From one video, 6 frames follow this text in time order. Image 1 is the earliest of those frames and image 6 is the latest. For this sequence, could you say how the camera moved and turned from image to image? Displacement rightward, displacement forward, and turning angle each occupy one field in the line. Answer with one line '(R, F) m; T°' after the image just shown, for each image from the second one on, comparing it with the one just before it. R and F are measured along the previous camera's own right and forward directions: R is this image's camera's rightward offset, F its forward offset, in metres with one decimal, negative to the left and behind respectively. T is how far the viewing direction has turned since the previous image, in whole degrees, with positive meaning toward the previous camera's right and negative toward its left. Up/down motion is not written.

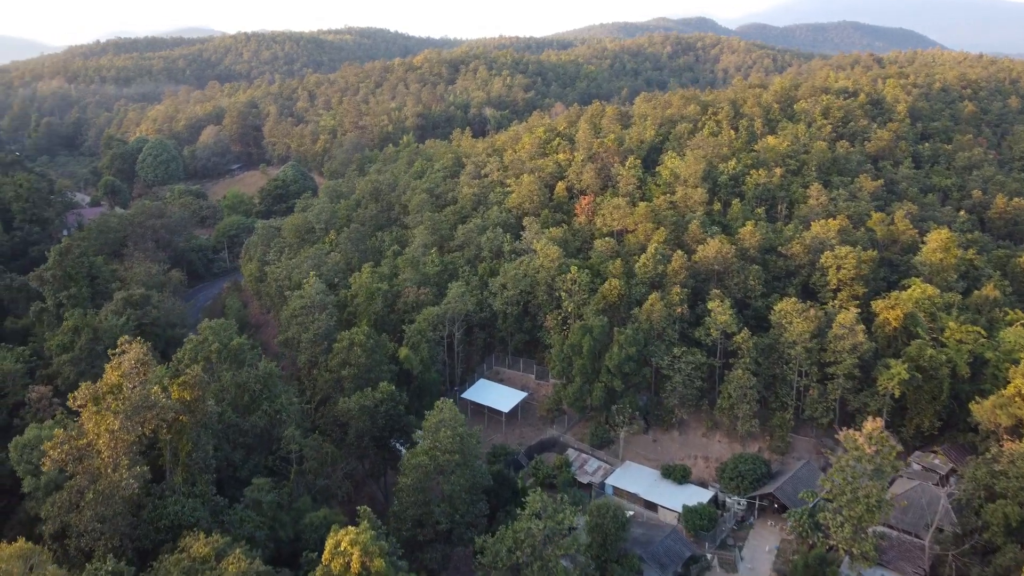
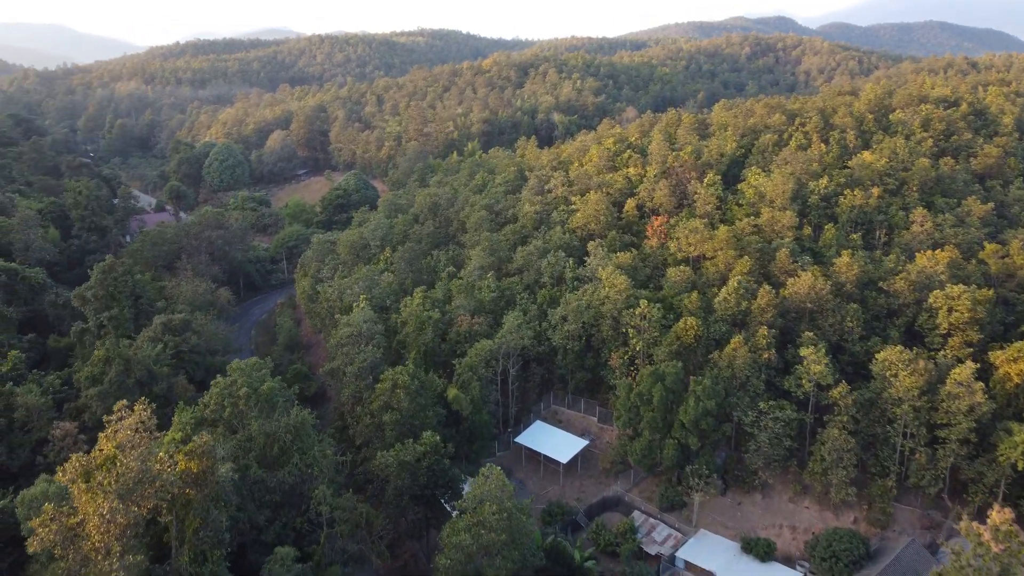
(+0.1, +2.0) m; -5°
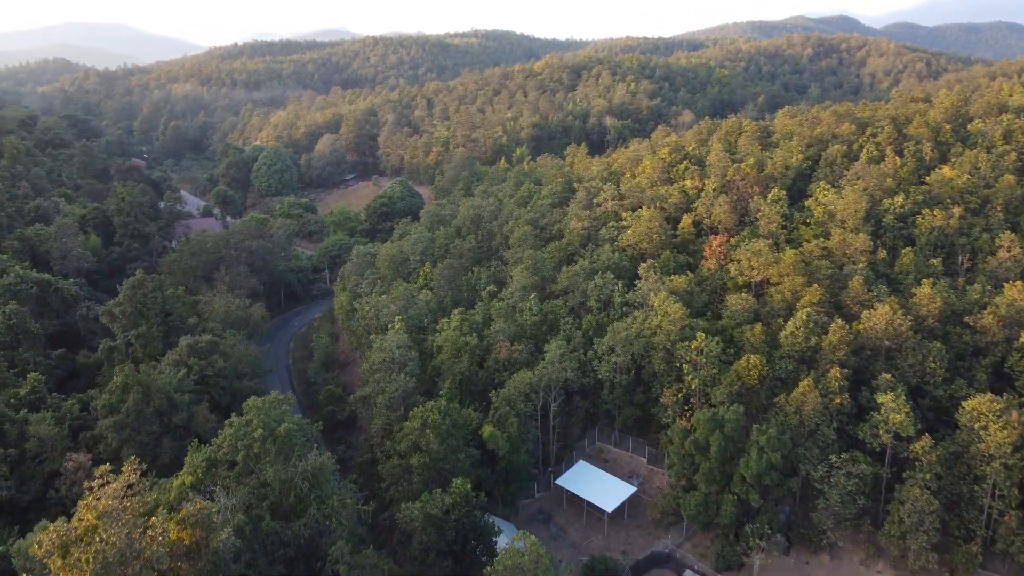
(+0.1, +1.5) m; -3°
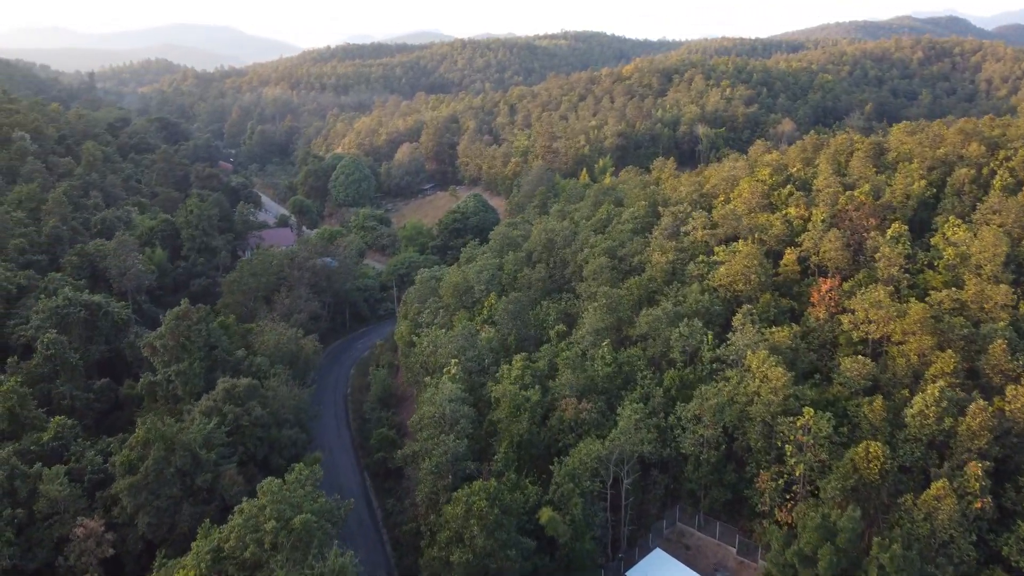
(+0.3, +2.4) m; -6°
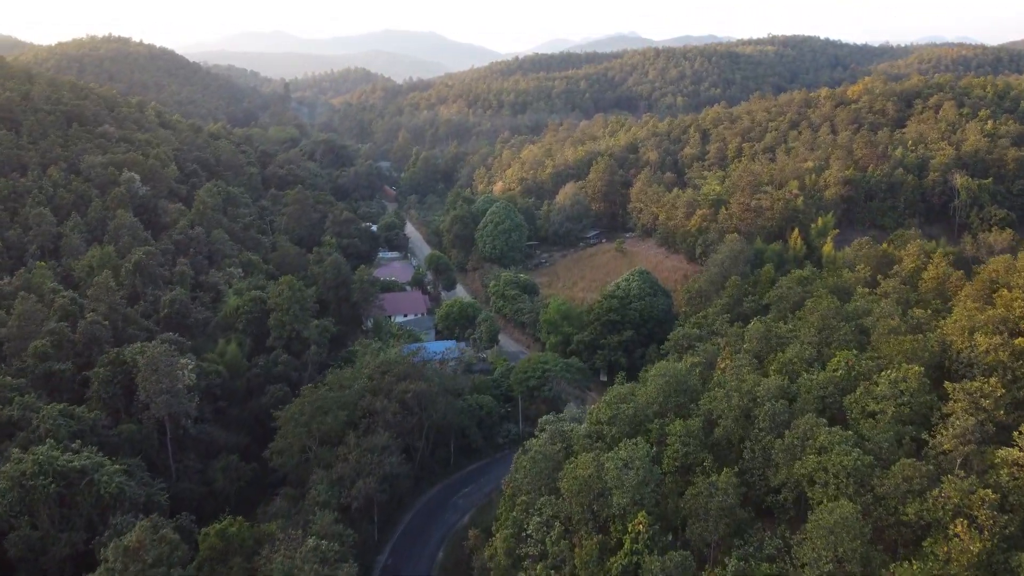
(+0.1, +8.9) m; -12°
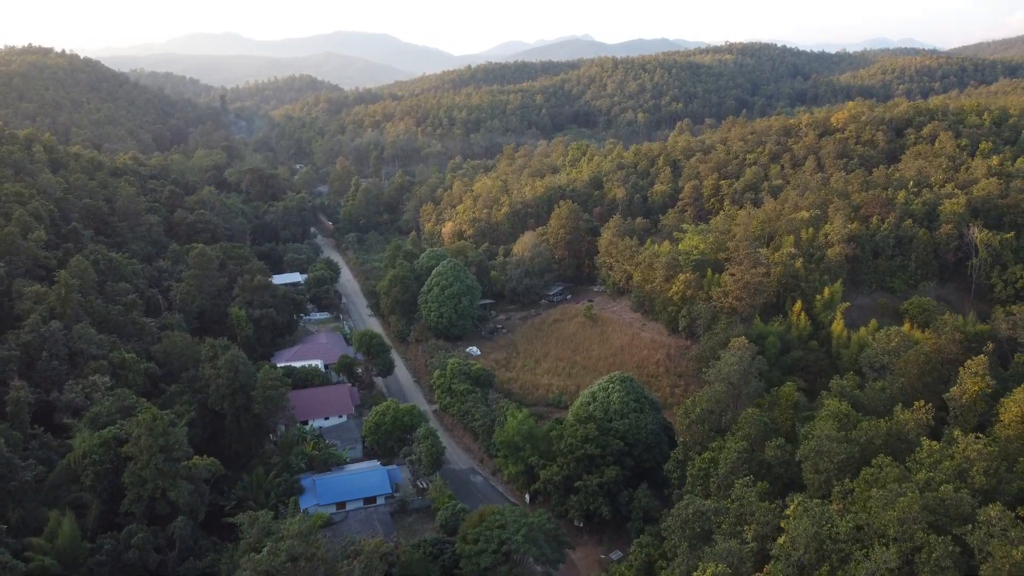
(+0.3, +6.3) m; +3°
